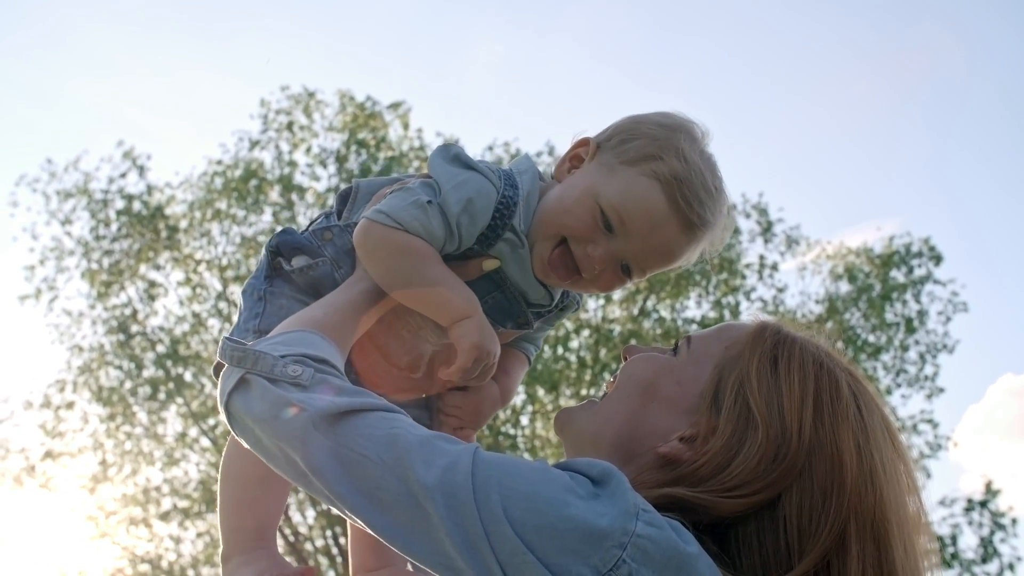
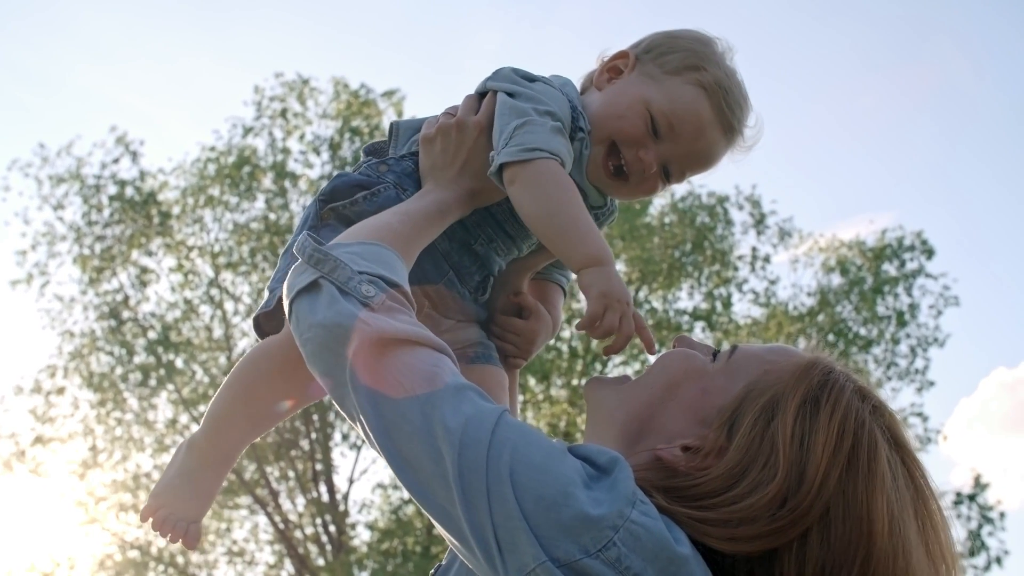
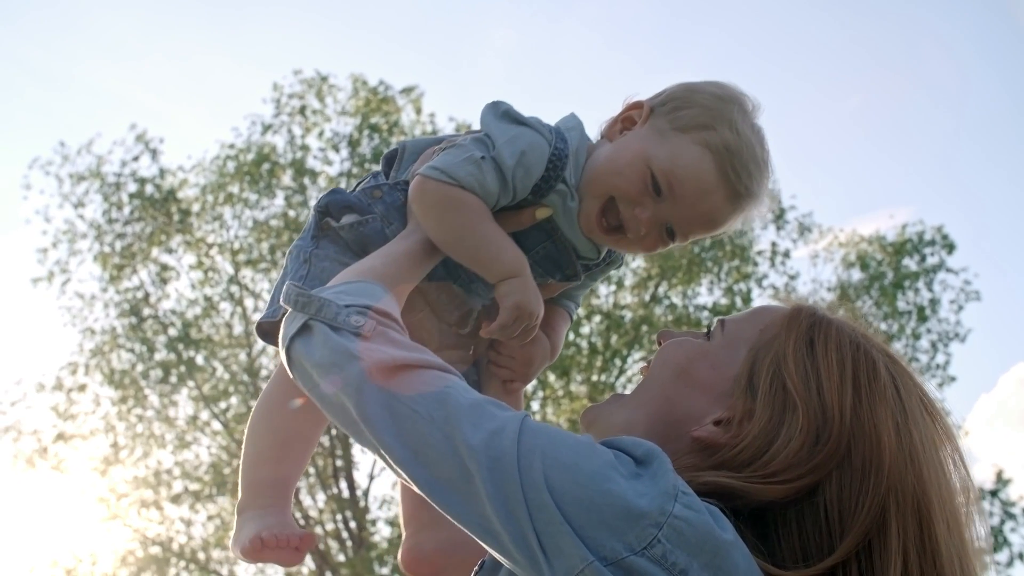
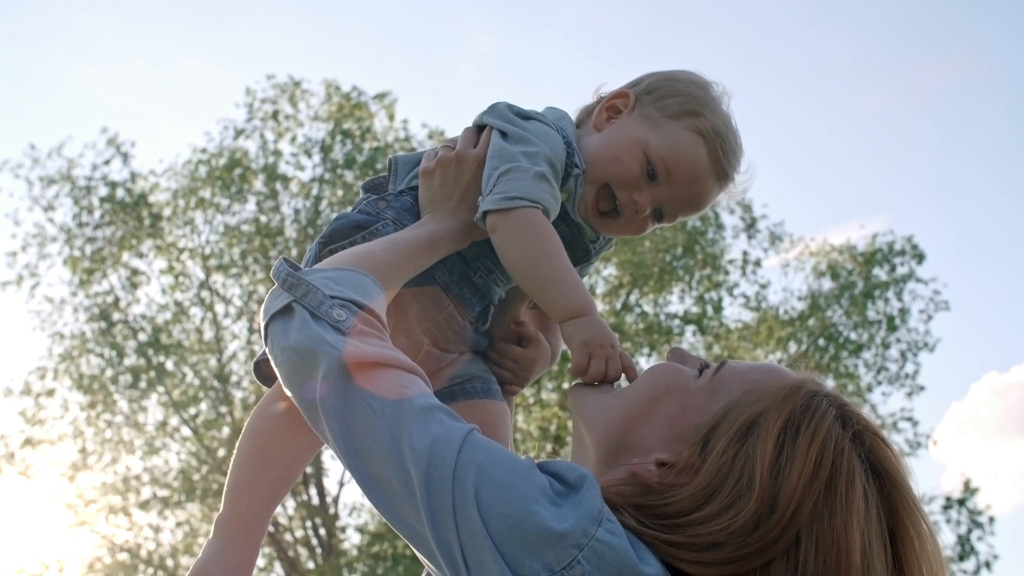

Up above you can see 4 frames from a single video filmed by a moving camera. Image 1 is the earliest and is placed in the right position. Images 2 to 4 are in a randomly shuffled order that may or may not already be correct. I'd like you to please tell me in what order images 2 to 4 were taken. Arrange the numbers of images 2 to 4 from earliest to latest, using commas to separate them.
3, 2, 4
